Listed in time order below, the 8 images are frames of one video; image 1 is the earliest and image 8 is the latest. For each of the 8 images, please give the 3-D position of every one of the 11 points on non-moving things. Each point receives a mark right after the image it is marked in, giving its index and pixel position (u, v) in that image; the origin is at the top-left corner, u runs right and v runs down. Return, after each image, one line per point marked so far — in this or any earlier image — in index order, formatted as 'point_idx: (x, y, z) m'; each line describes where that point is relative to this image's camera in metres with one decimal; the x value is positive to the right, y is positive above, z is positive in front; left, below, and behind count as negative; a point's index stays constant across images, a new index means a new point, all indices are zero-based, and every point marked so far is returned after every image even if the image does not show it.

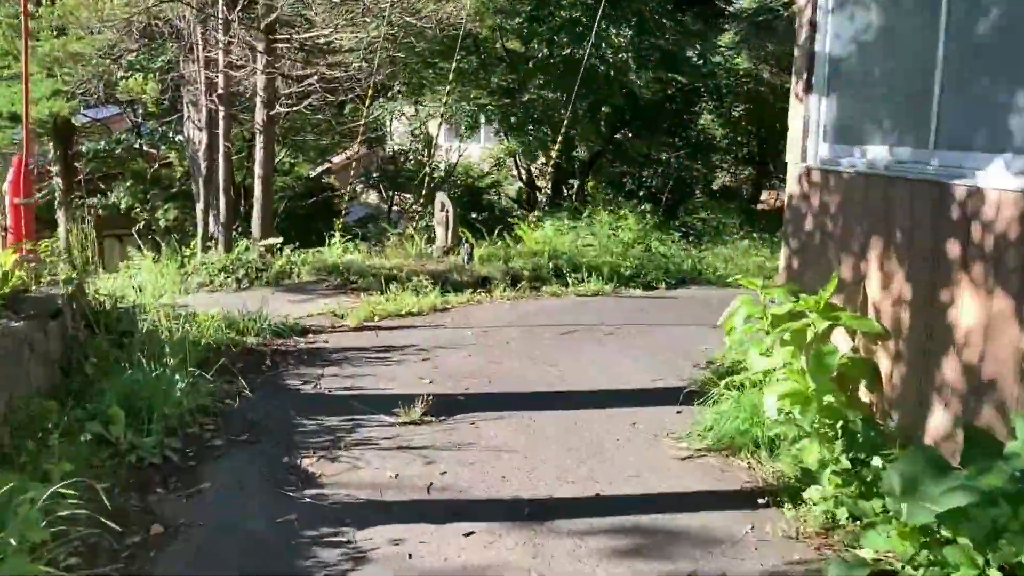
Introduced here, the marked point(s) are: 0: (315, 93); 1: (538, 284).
0: (-2.7, +2.7, +13.0) m
1: (+0.3, 0.0, +10.0) m
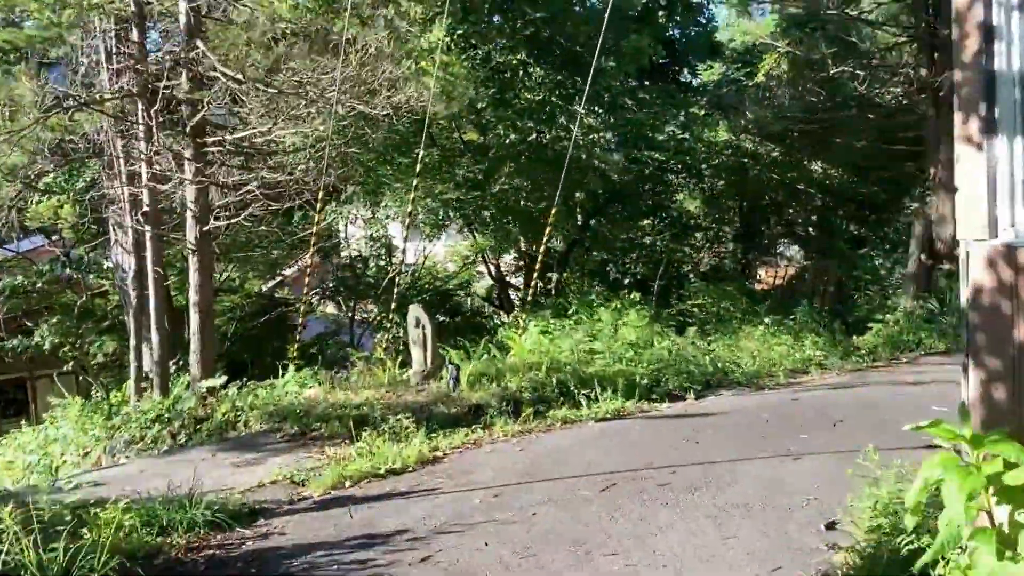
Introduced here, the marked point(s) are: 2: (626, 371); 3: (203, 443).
0: (-3.1, +1.0, +11.3) m
1: (+0.3, -1.0, +8.2) m
2: (+1.1, -0.8, +9.1) m
3: (-2.6, -1.3, +8.1) m
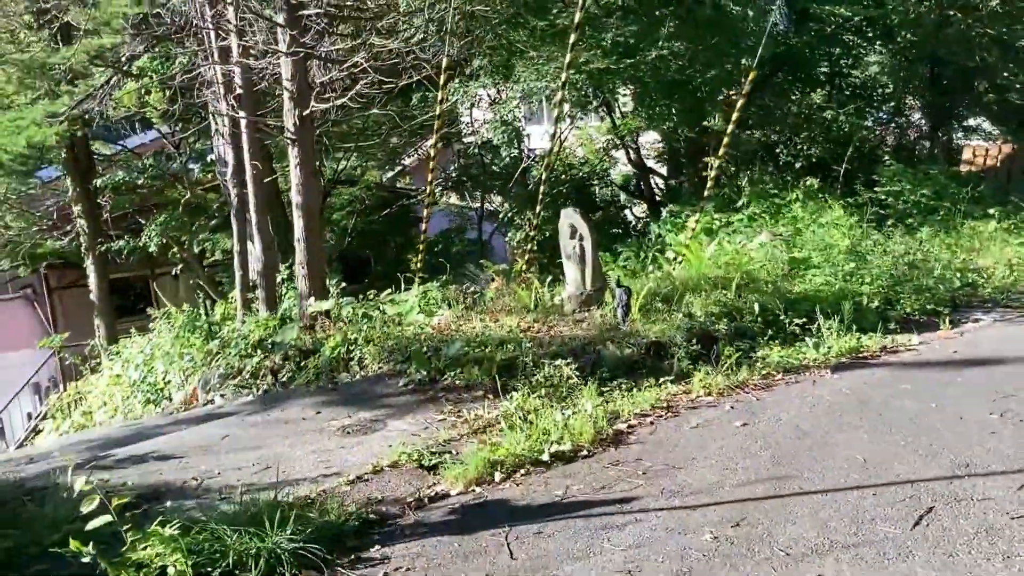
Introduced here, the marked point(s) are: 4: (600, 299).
0: (-1.4, +2.1, +9.3) m
1: (+1.5, -0.4, +6.1) m
2: (+2.4, 0.0, +6.9) m
3: (-1.4, -0.7, +6.4) m
4: (+0.6, -0.1, +6.6) m
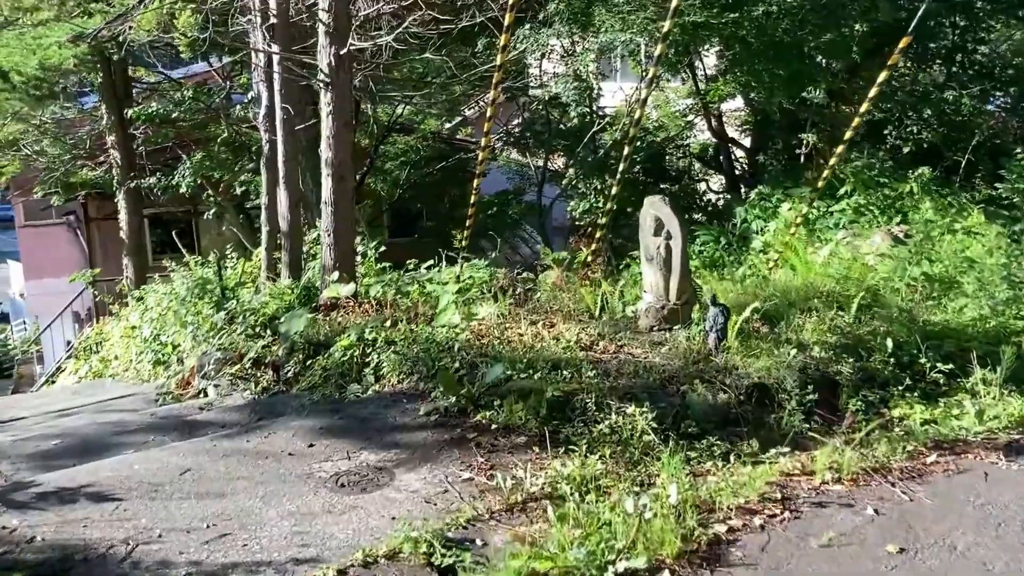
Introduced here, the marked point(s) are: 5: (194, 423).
0: (-0.7, +2.3, +7.9) m
1: (+1.8, -0.5, +4.6) m
2: (+2.8, -0.2, +5.3) m
3: (-1.1, -0.6, +5.1) m
4: (+1.0, -0.2, +5.2) m
5: (-1.7, -0.7, +5.1) m
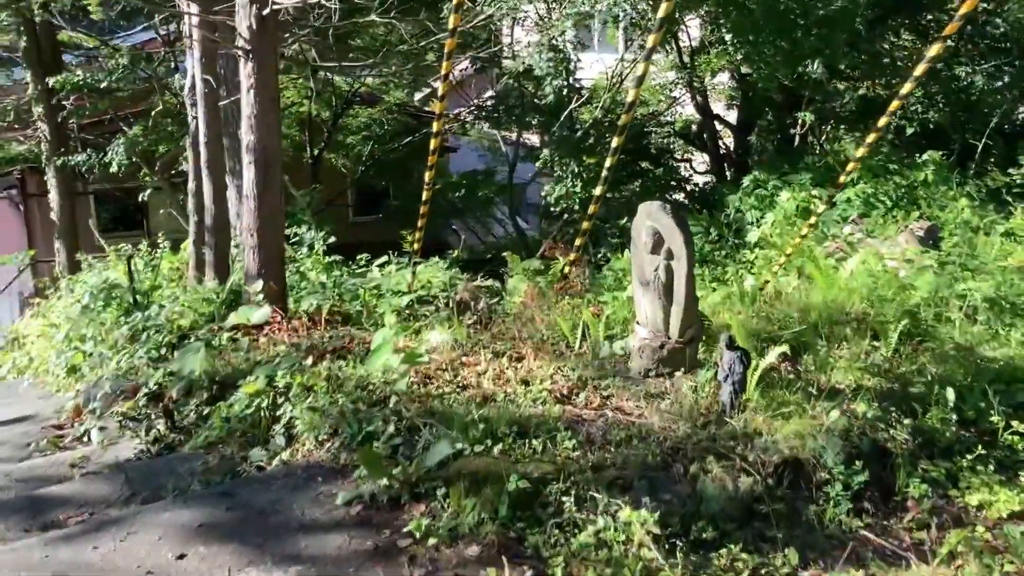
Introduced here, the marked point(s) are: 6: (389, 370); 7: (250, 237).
0: (-1.0, +2.2, +6.6) m
1: (+1.6, -0.7, +3.5) m
2: (+2.6, -0.4, +4.2) m
3: (-1.3, -0.7, +3.9) m
4: (+0.8, -0.3, +4.1) m
5: (-1.9, -0.9, +3.8) m
6: (-0.5, -0.4, +4.1) m
7: (-1.6, +0.3, +5.8) m
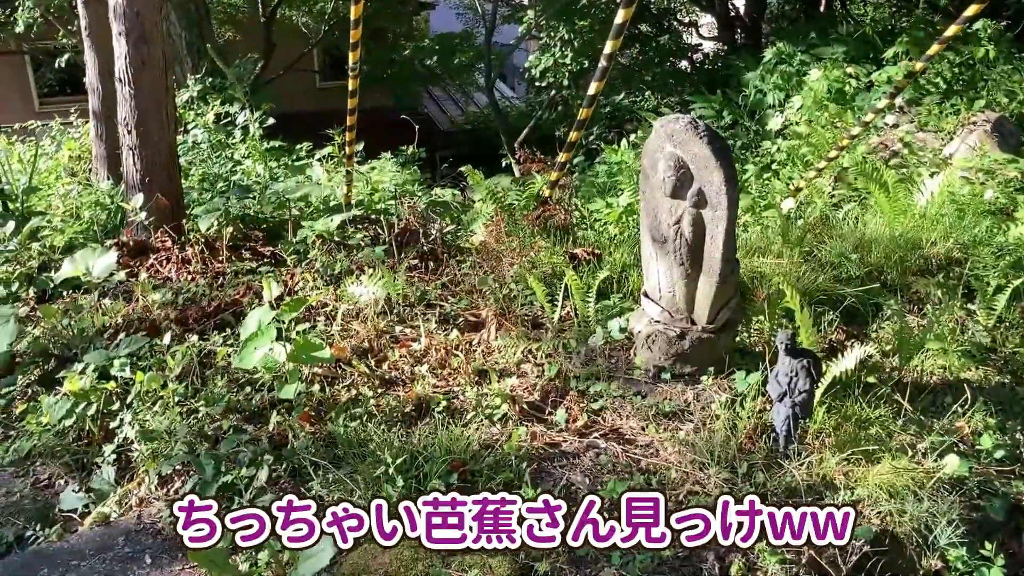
0: (-1.2, +2.7, +4.9) m
1: (+1.5, -0.7, +2.3) m
2: (+2.4, -0.2, +3.0) m
3: (-1.4, -0.6, +2.6) m
4: (+0.6, -0.2, +2.8) m
5: (-2.1, -0.7, +2.6) m
6: (-0.7, -0.2, +2.7) m
7: (-1.8, +0.7, +4.3) m
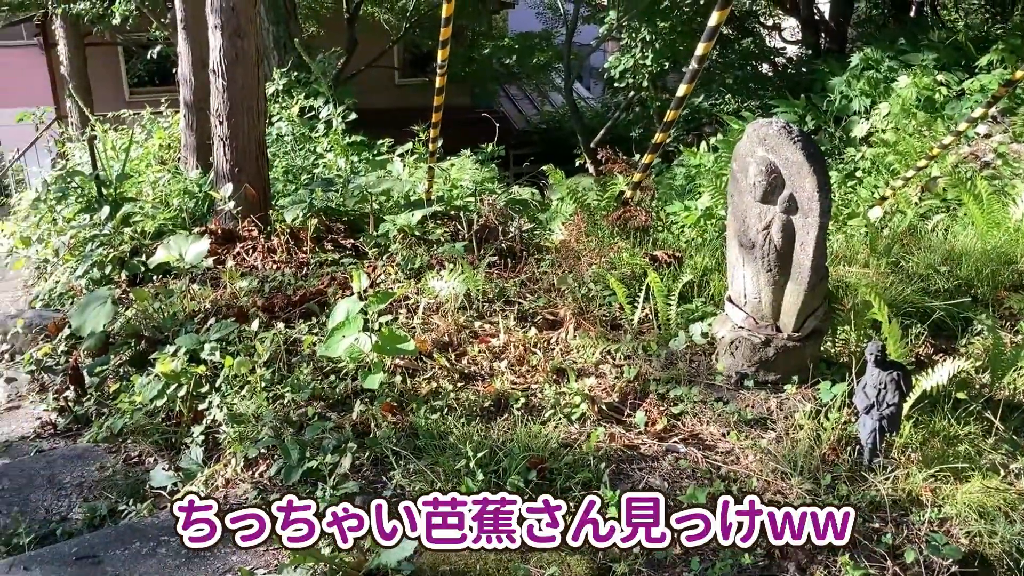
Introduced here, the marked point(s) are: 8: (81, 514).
0: (-0.7, +2.8, +5.0) m
1: (+1.6, -0.7, +2.2) m
2: (+2.7, -0.3, +2.8) m
3: (-1.2, -0.5, +2.7) m
4: (+0.9, -0.2, +2.7) m
5: (-1.9, -0.7, +2.7) m
6: (-0.5, -0.2, +2.8) m
7: (-1.4, +0.8, +4.5) m
8: (-1.2, -0.6, +2.6) m
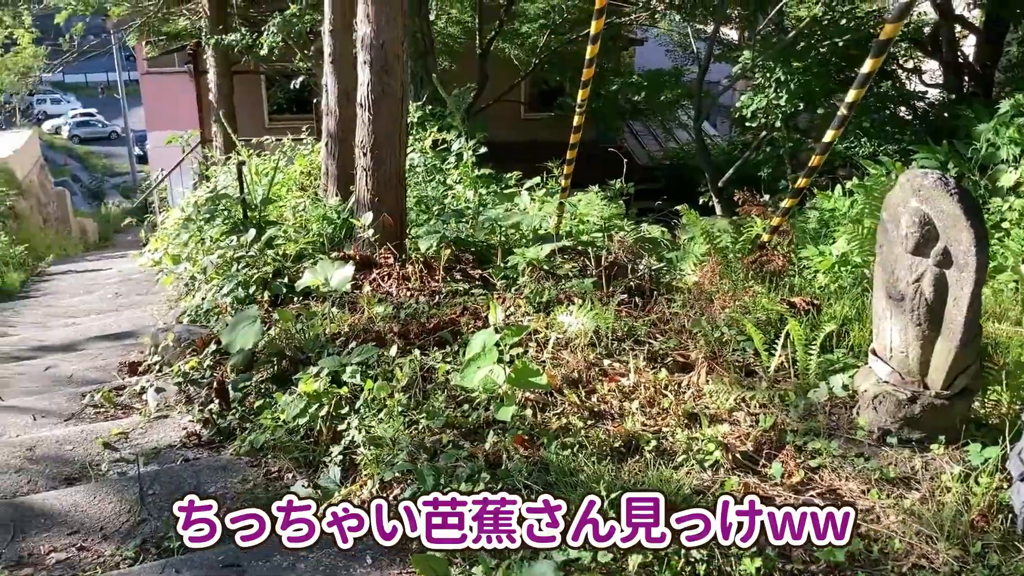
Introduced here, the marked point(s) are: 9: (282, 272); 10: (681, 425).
0: (+0.1, +2.6, +5.1) m
1: (+1.9, -0.9, +2.0) m
2: (+3.0, -0.6, +2.5) m
3: (-0.9, -0.6, +2.9) m
4: (+1.2, -0.4, +2.6) m
5: (-1.5, -0.7, +2.9) m
6: (-0.1, -0.3, +2.8) m
7: (-0.7, +0.7, +4.6) m
8: (-0.8, -0.6, +2.8) m
9: (-1.1, +0.1, +4.3) m
10: (+0.5, -0.4, +2.8) m
